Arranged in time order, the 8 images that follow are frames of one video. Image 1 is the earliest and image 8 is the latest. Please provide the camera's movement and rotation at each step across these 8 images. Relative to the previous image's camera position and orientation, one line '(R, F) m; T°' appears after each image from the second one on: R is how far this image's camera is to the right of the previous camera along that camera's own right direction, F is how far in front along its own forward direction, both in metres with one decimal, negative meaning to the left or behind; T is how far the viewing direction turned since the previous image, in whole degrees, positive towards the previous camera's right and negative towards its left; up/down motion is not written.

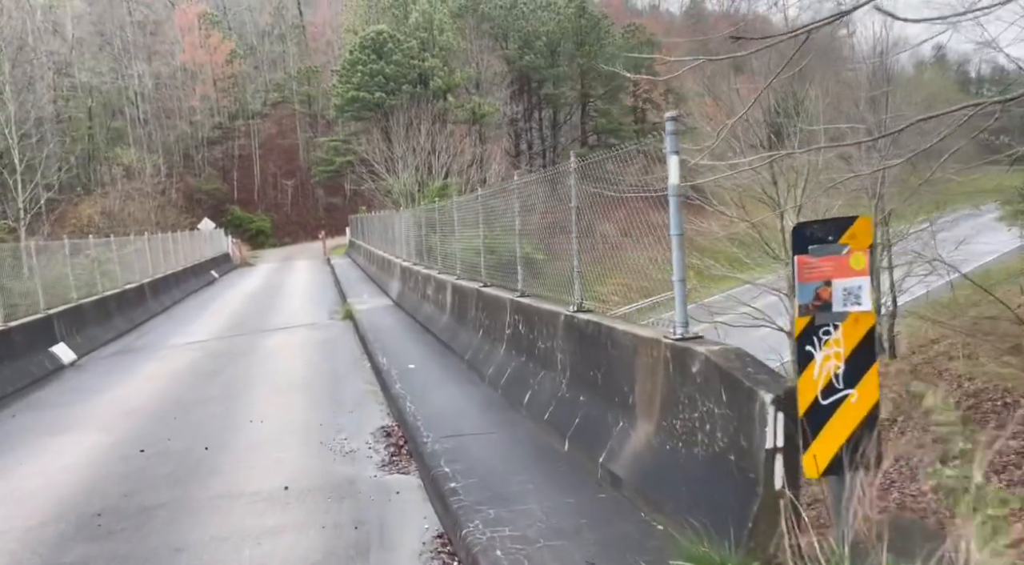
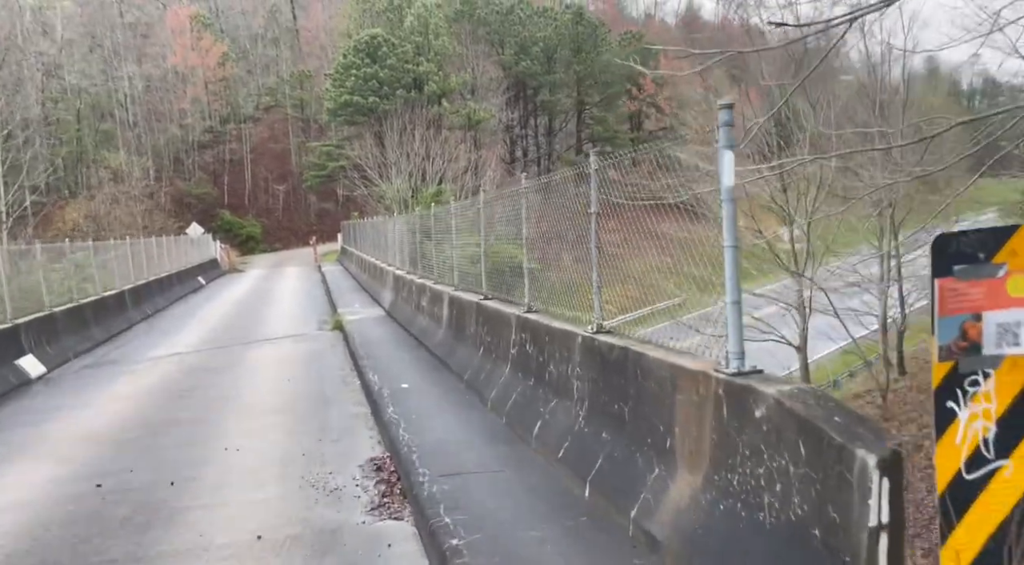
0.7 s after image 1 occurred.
(-0.1, +0.7) m; +1°
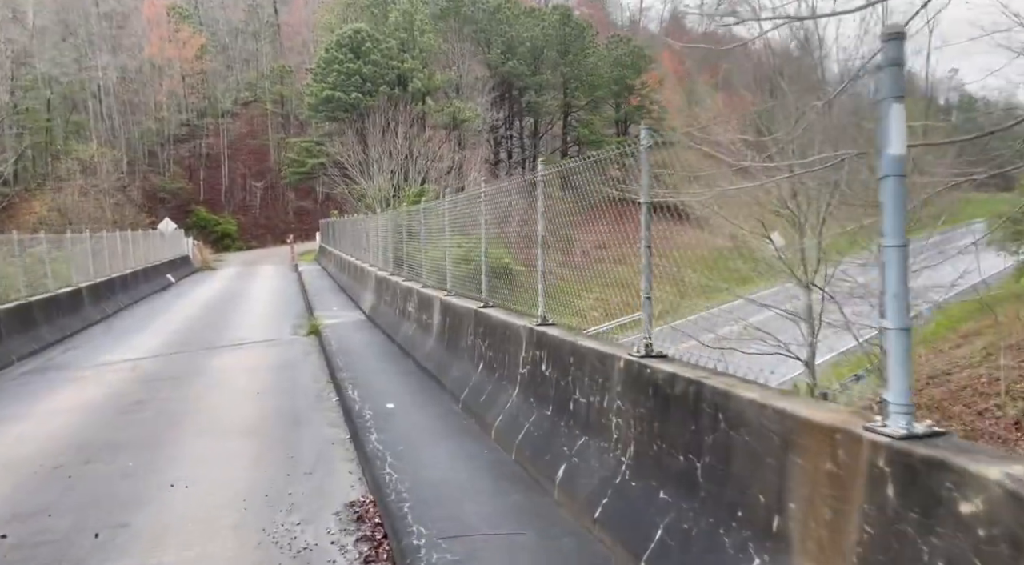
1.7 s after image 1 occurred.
(-0.2, +1.0) m; +2°
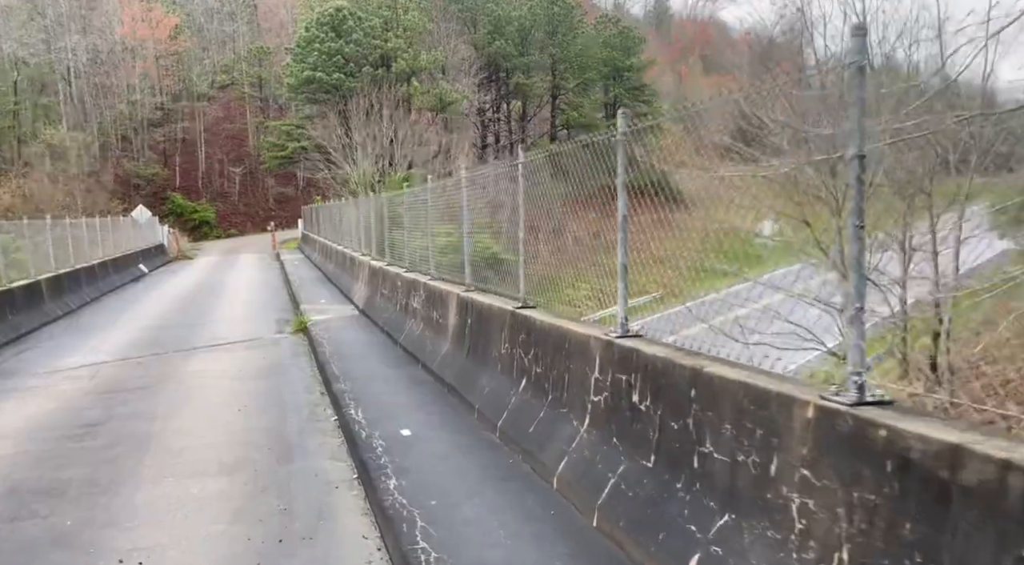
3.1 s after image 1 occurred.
(-0.4, +1.3) m; +1°
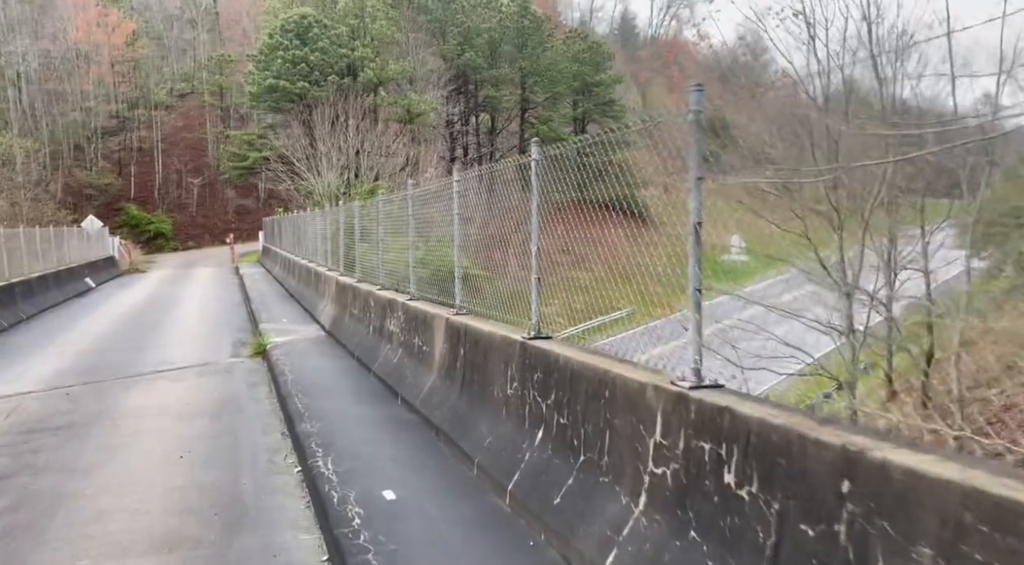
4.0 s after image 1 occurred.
(-0.3, +1.0) m; +3°
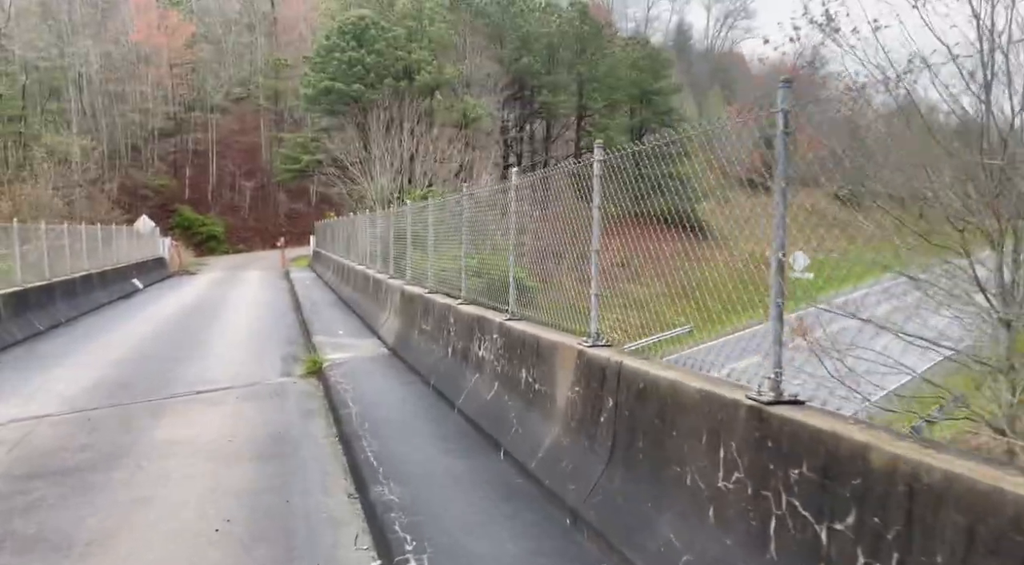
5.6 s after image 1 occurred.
(-0.7, +1.6) m; -3°
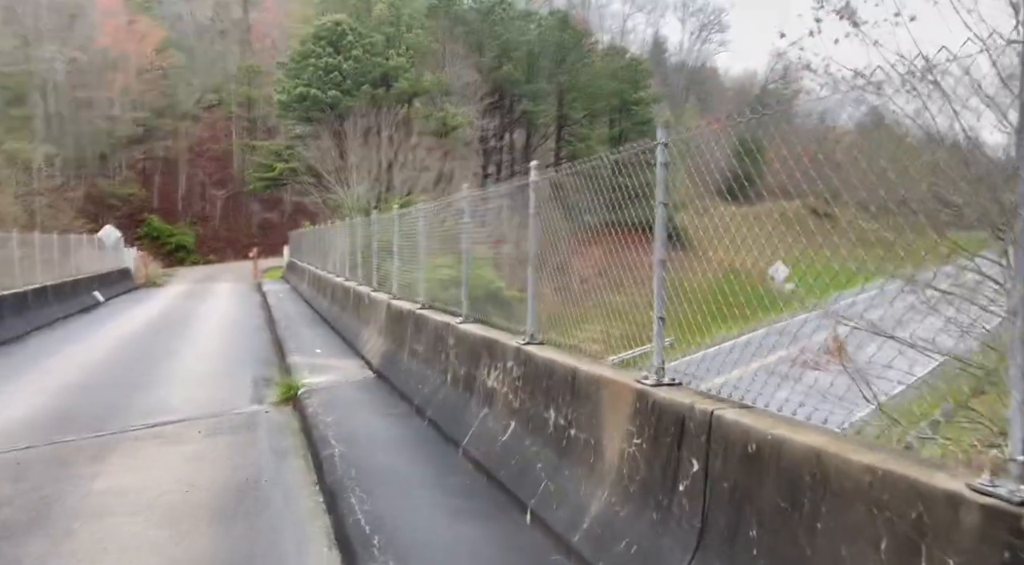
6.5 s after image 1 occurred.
(-0.3, +1.0) m; +2°
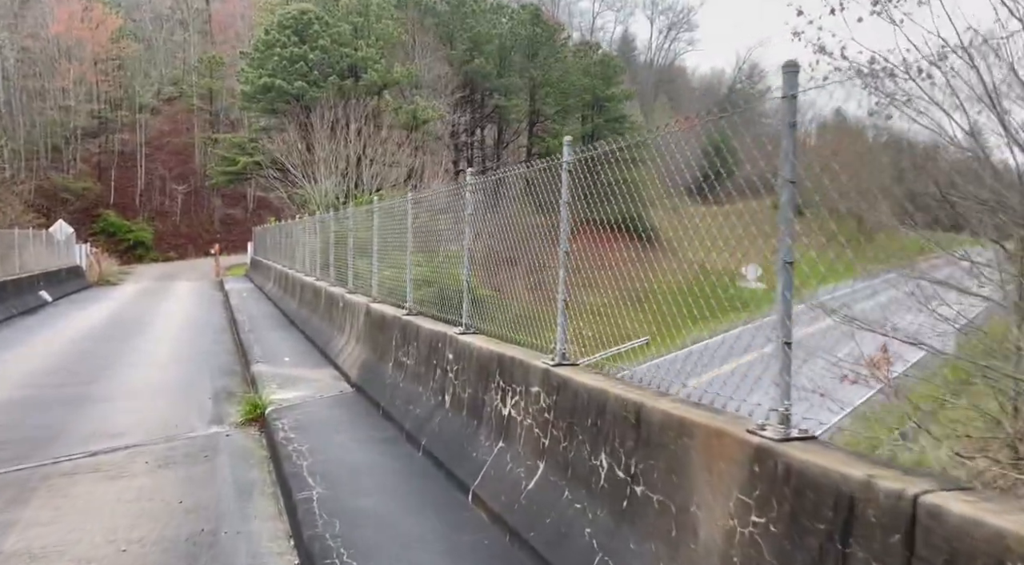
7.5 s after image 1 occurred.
(-0.3, +1.0) m; +3°
